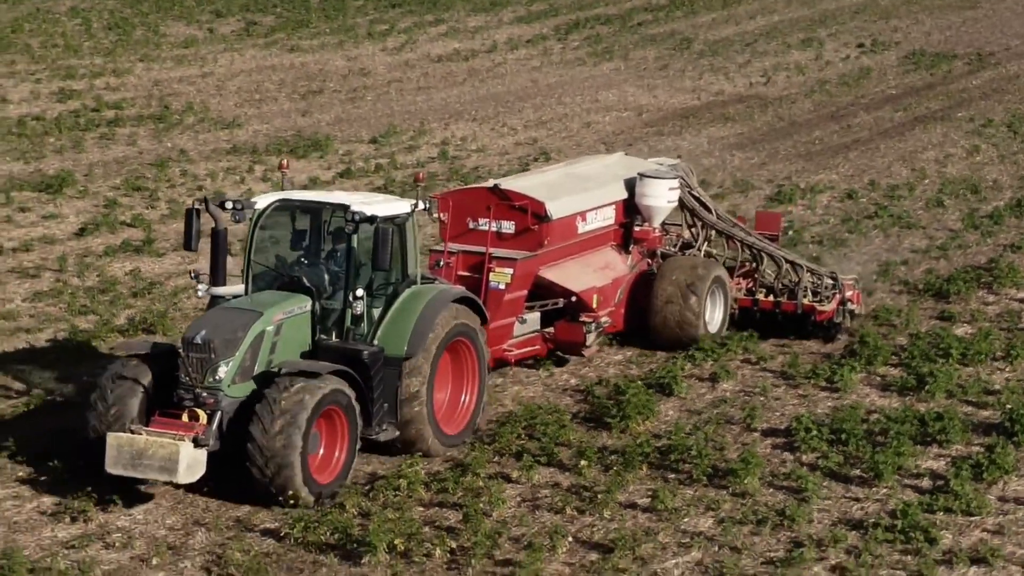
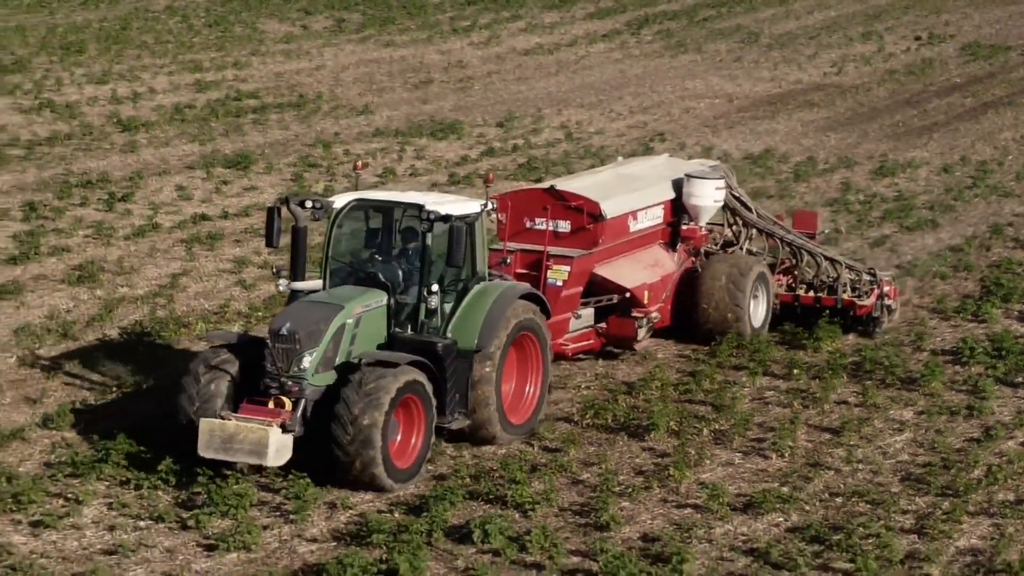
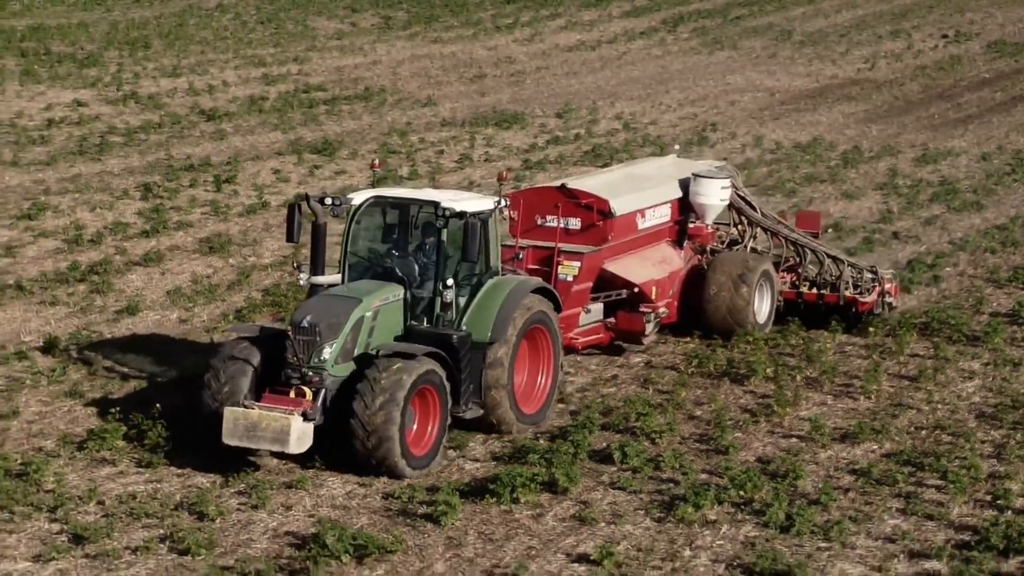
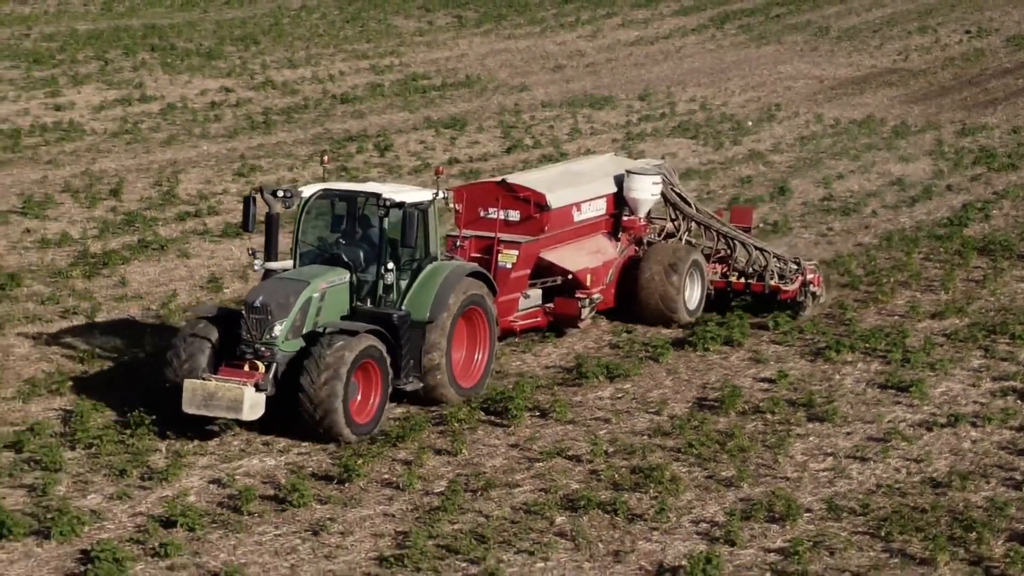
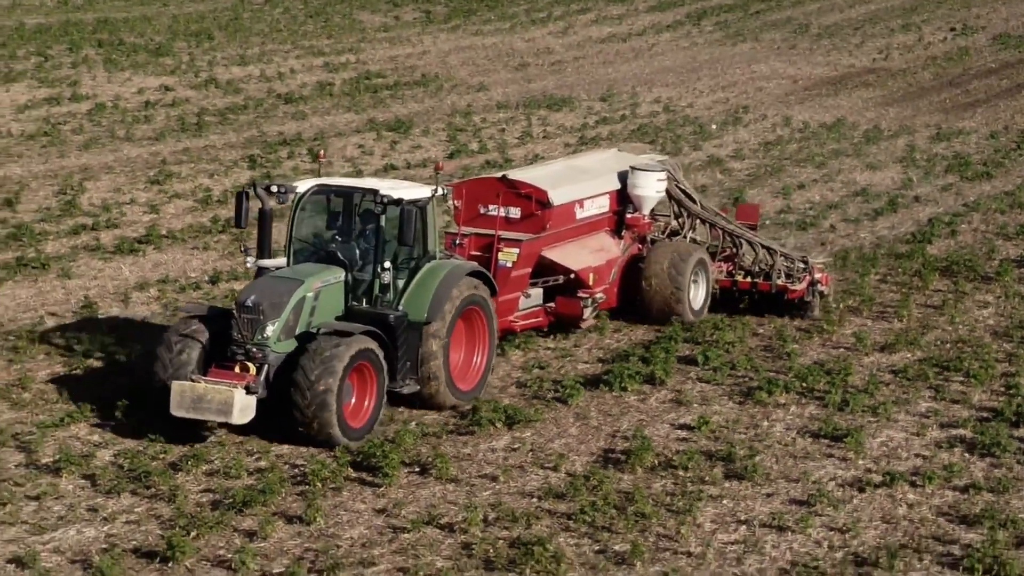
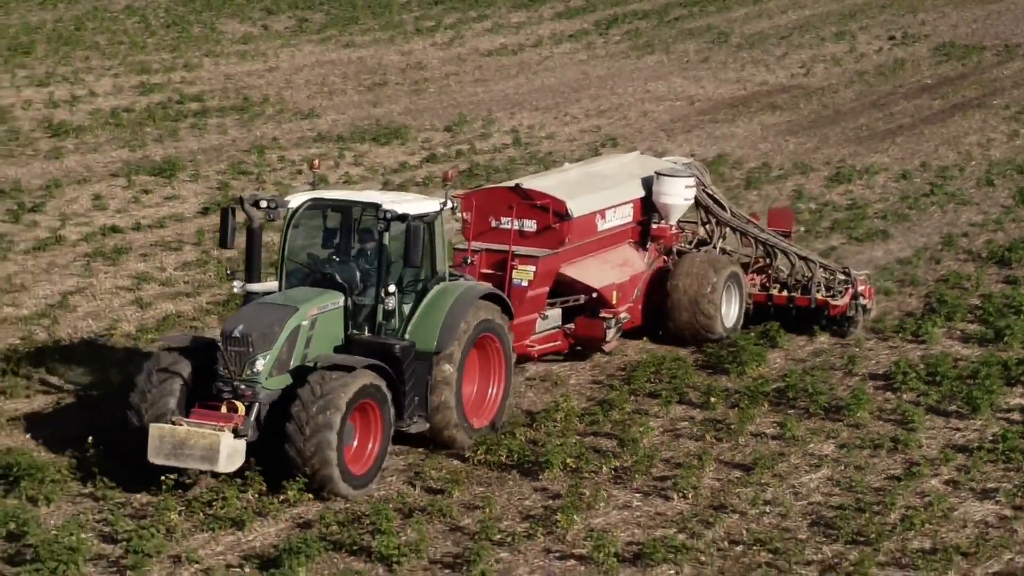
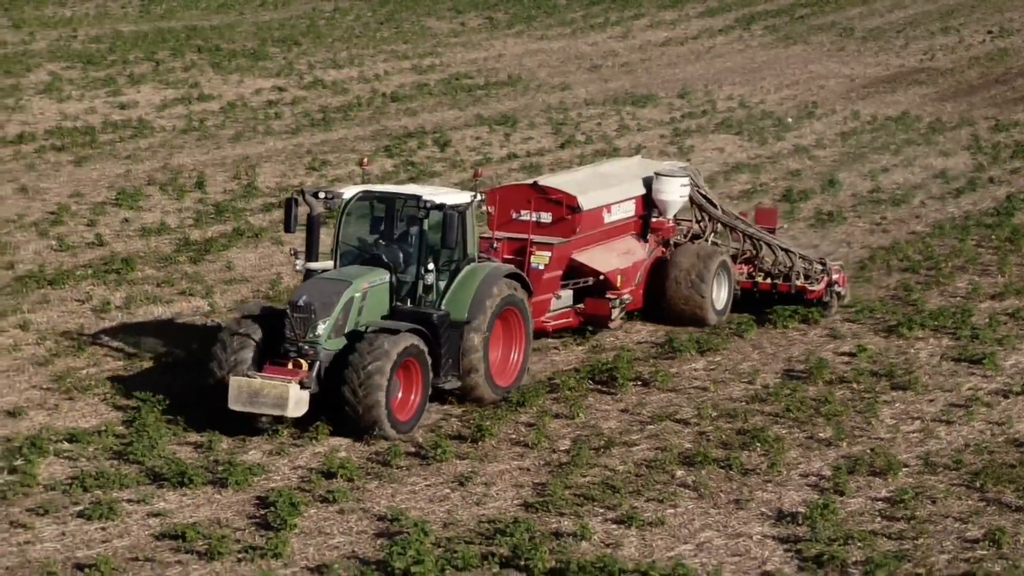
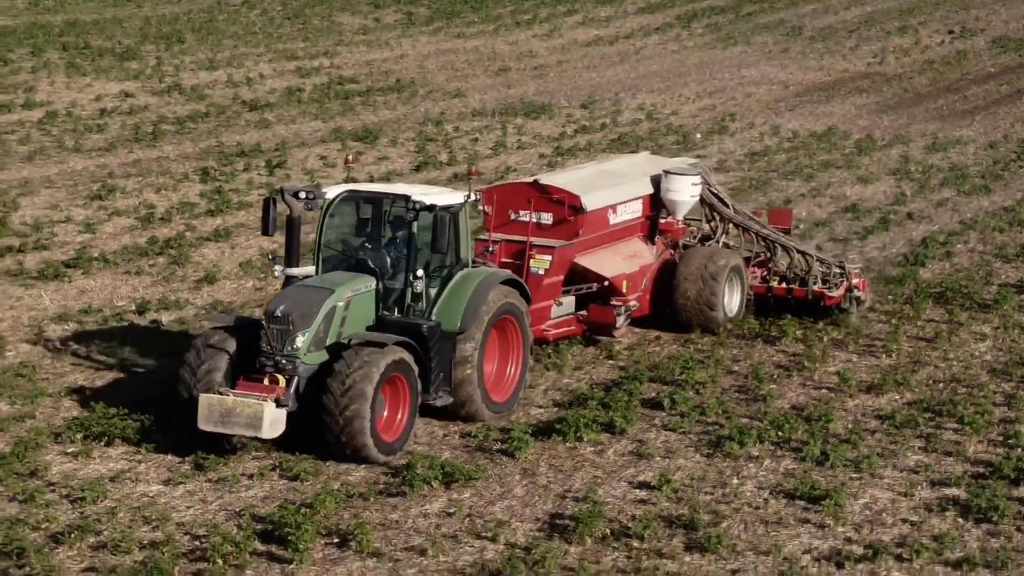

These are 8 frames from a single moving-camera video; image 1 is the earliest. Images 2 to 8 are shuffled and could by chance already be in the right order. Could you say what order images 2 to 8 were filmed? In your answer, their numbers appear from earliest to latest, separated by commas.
6, 2, 3, 8, 5, 4, 7
